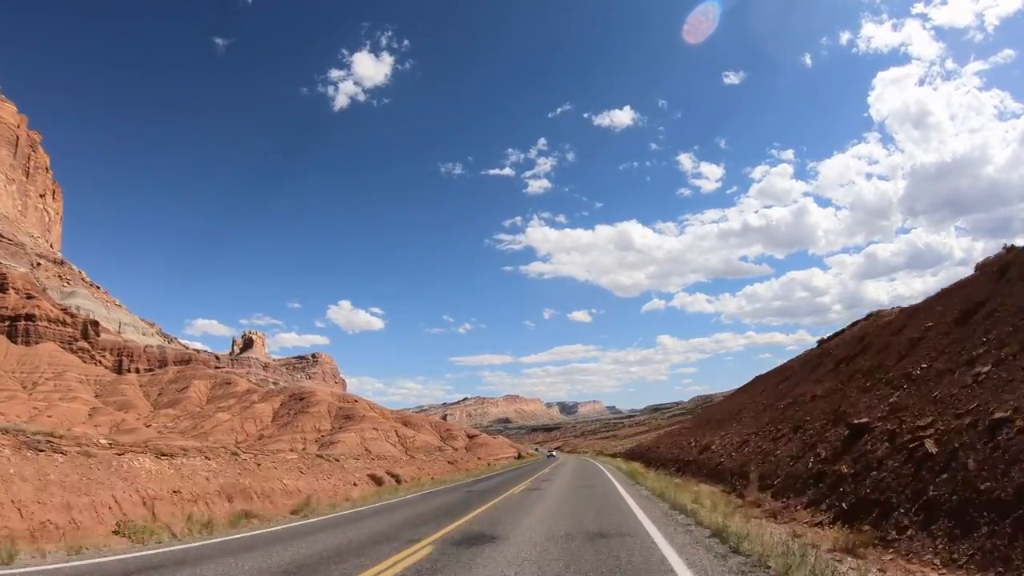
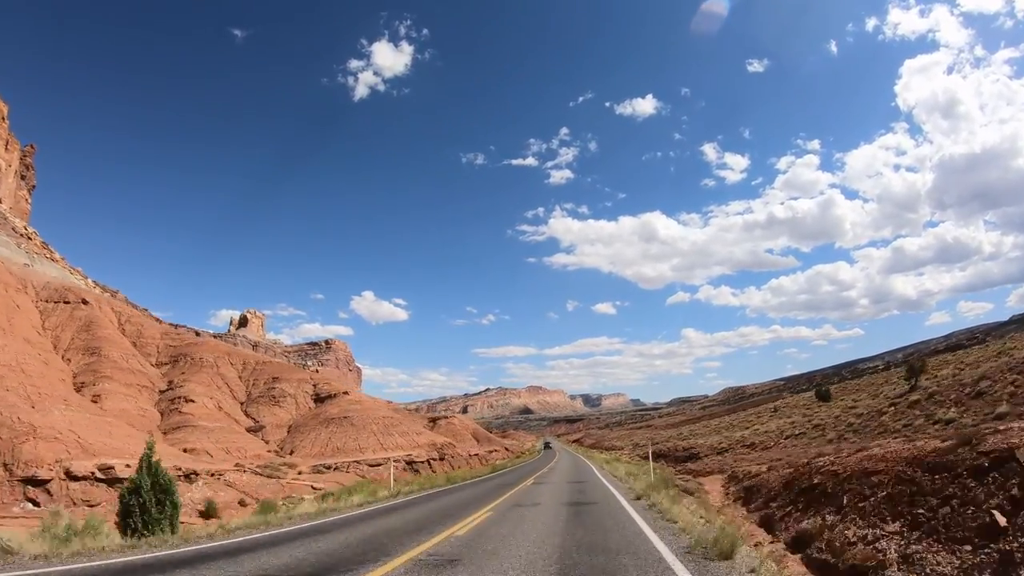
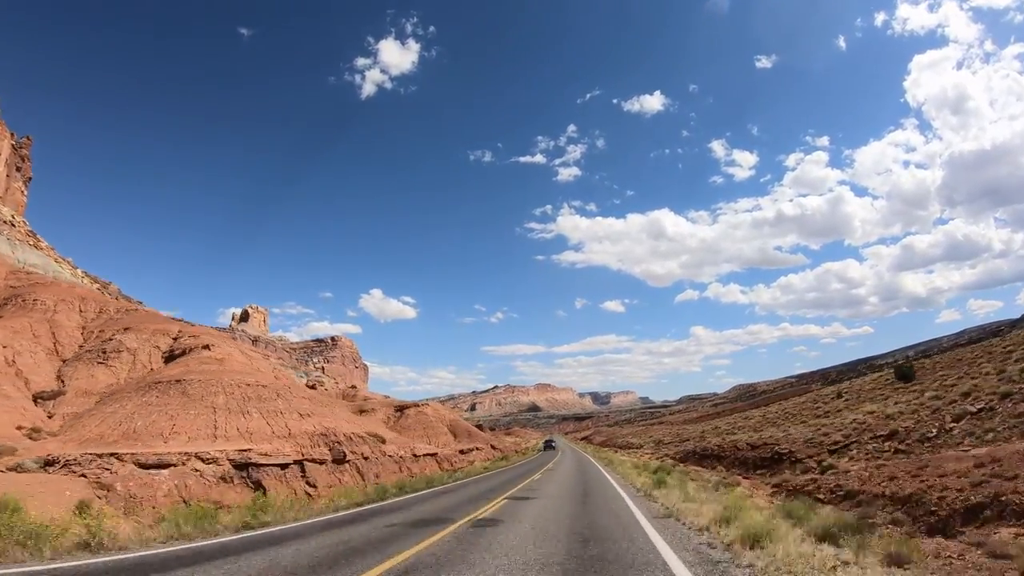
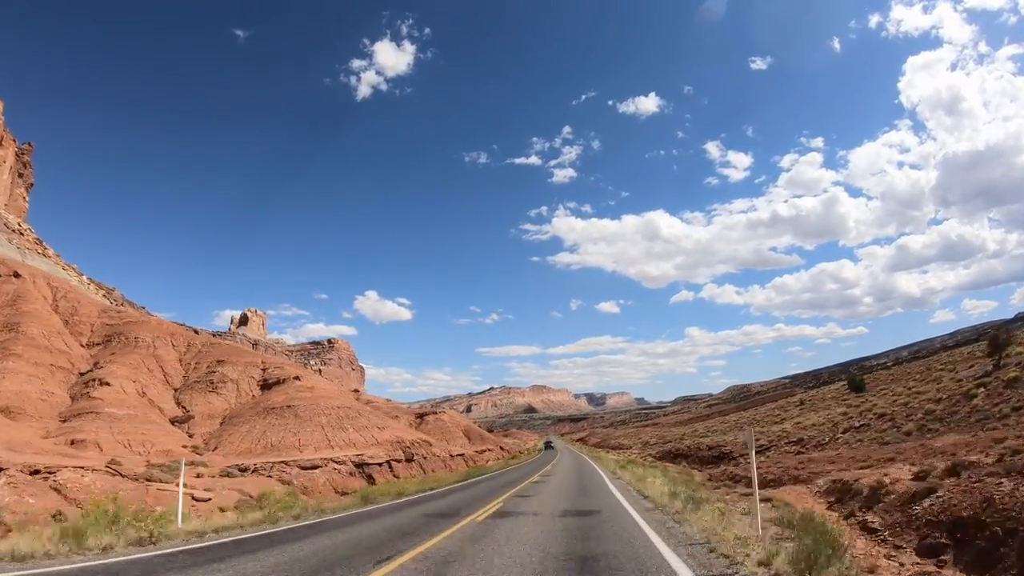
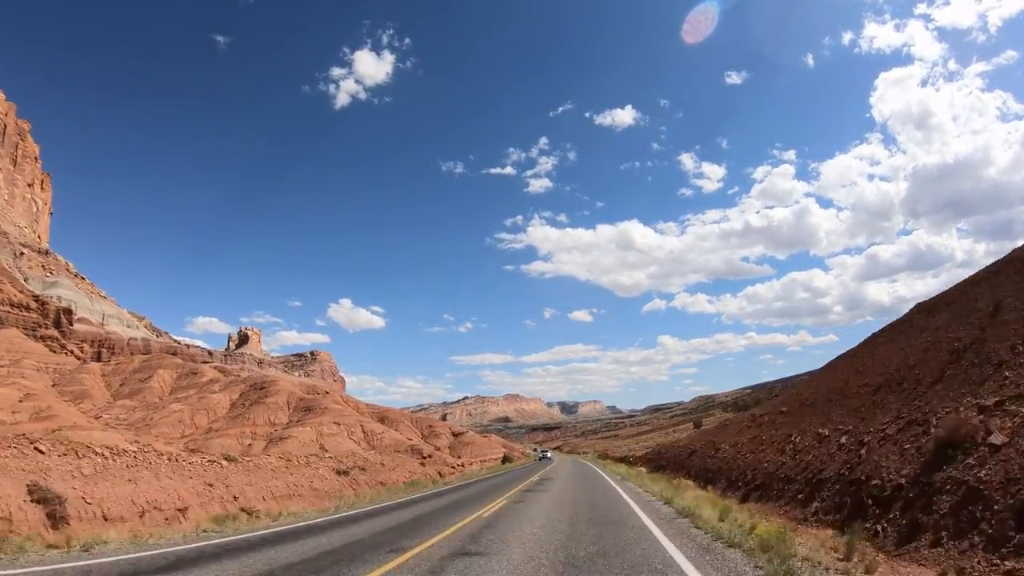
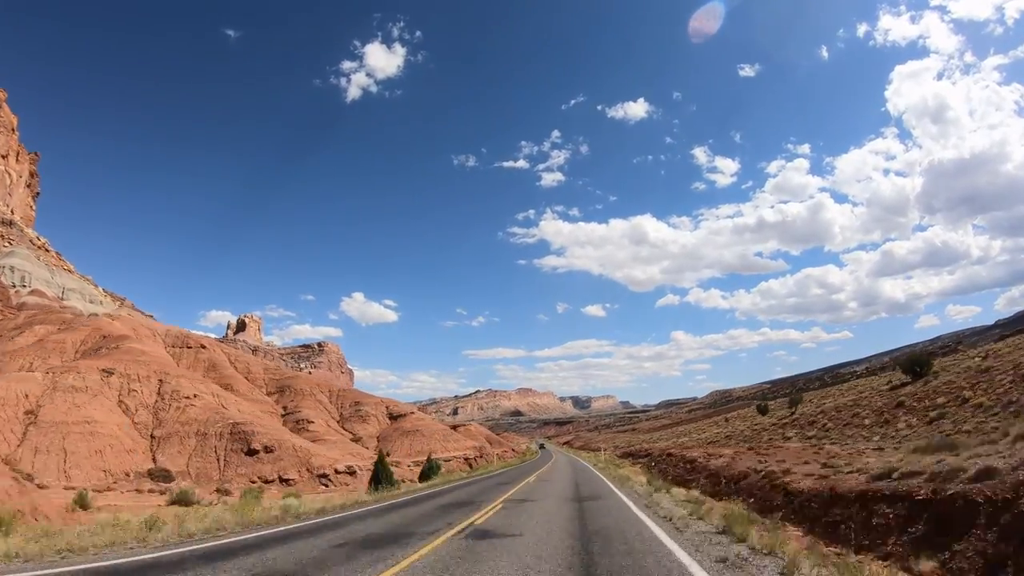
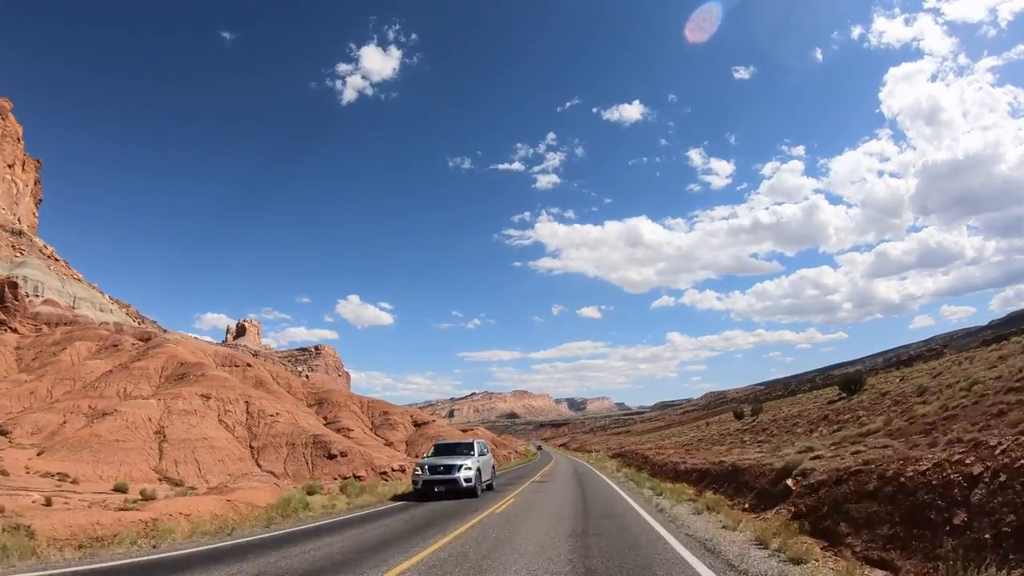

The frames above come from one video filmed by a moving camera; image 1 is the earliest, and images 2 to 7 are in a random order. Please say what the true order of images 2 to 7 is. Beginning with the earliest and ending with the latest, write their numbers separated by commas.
5, 7, 6, 2, 4, 3
